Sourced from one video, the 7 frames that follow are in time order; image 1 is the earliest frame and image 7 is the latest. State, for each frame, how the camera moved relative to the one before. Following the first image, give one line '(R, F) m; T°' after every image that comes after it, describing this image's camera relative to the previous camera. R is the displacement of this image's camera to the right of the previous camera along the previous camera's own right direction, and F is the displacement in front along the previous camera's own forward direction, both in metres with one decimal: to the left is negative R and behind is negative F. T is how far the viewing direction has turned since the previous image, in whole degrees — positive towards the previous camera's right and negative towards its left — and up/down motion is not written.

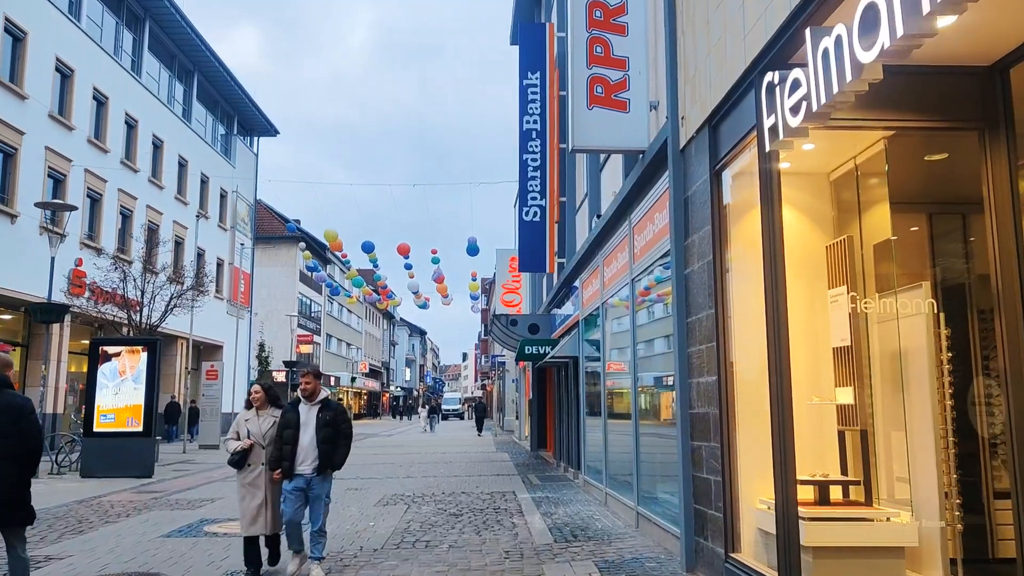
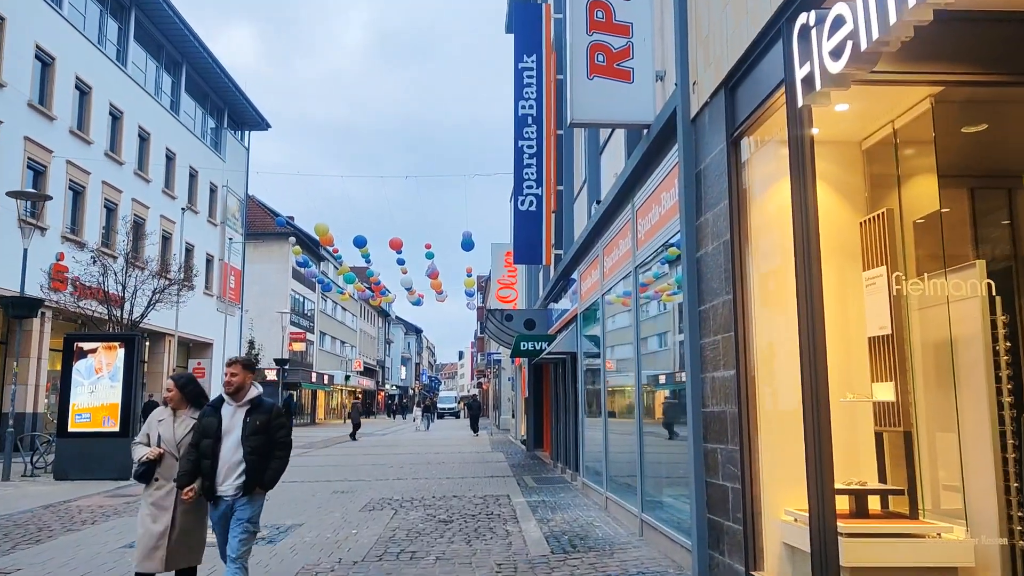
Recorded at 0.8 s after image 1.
(0.0, +0.7) m; 0°
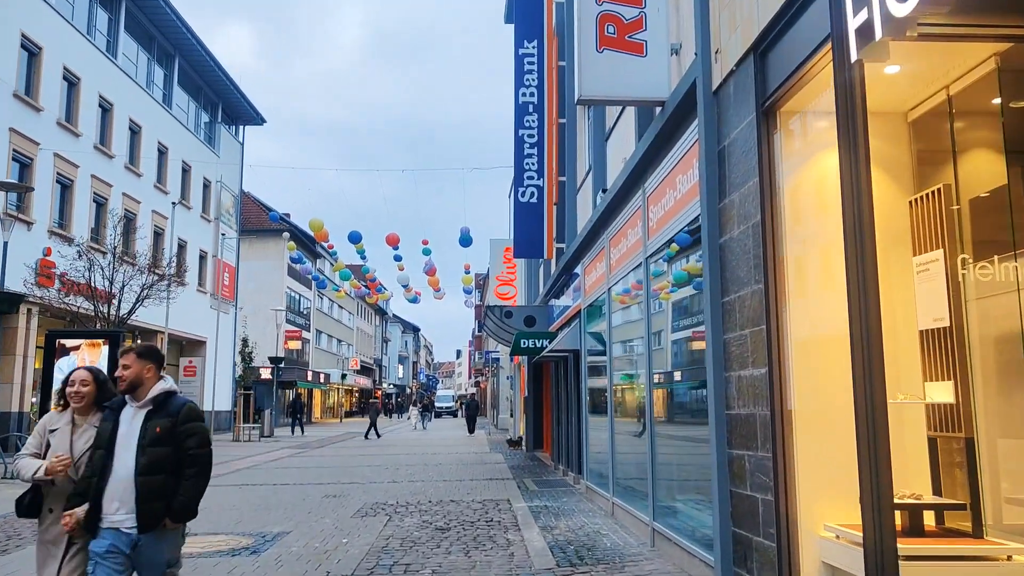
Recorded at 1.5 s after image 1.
(0.0, +0.6) m; 0°
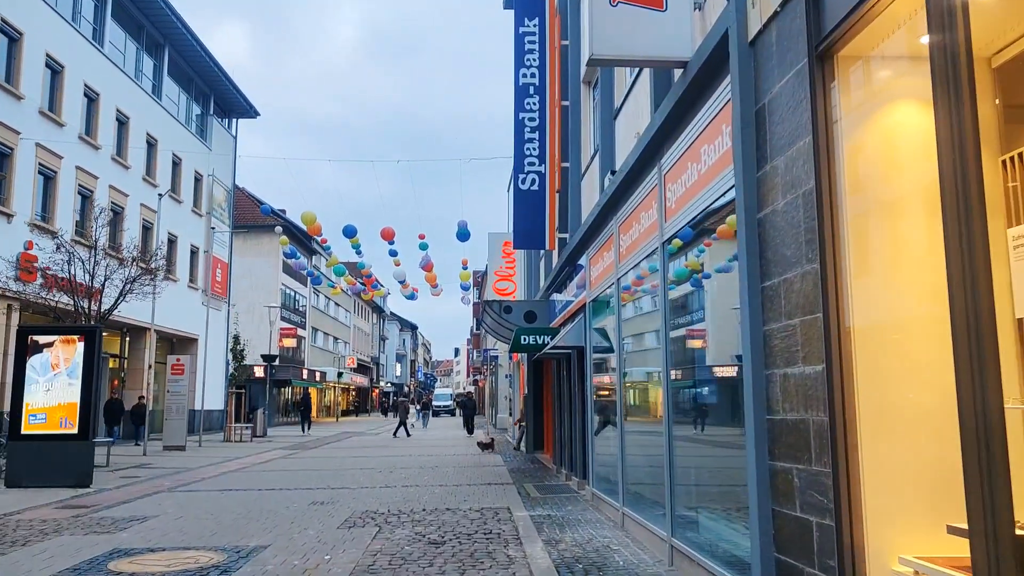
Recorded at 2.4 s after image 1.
(0.0, +0.9) m; 0°
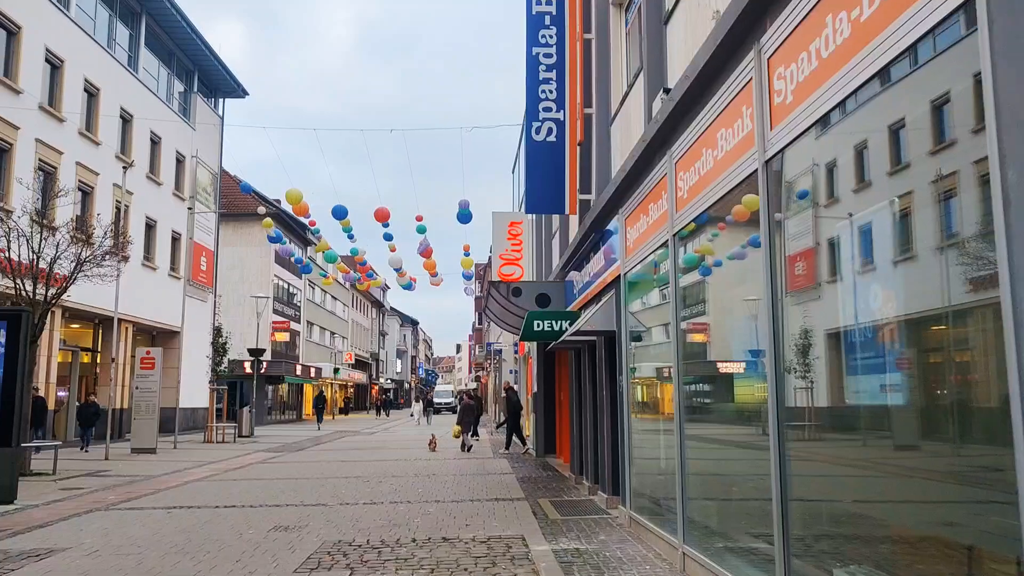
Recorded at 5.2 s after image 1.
(-0.2, +2.6) m; 0°
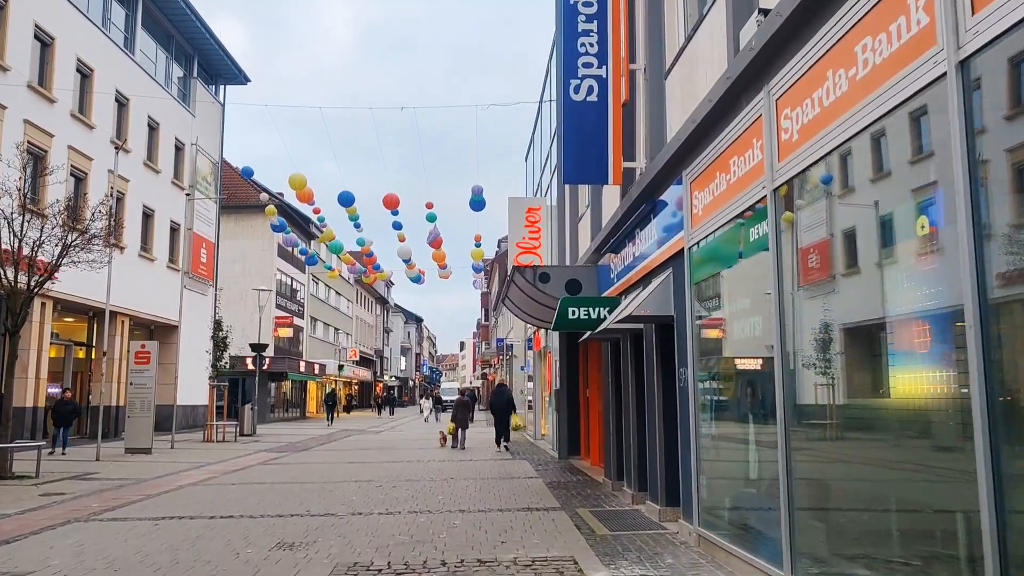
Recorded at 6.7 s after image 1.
(-0.4, +1.4) m; 0°
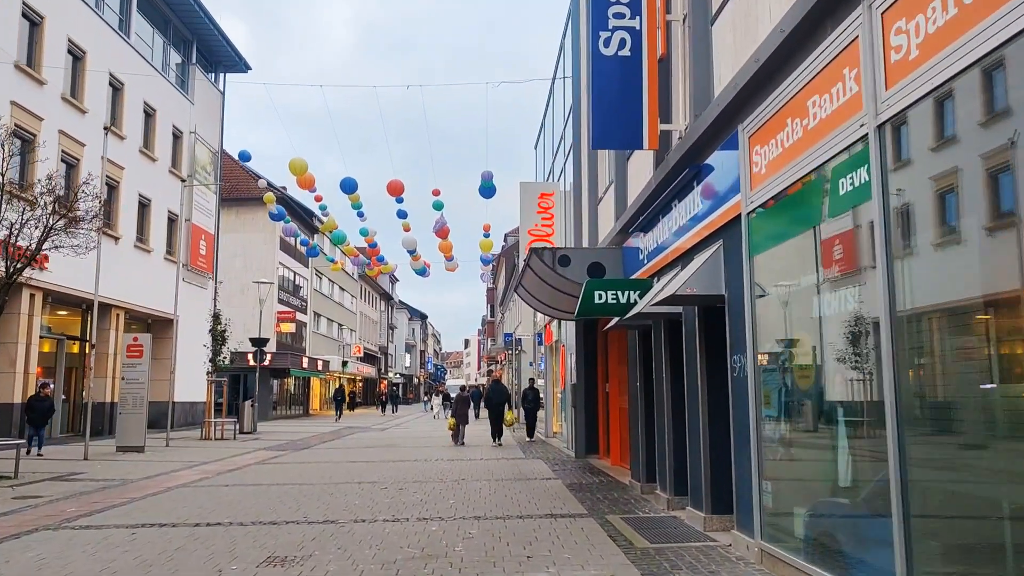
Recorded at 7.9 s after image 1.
(-0.2, +1.1) m; 0°
